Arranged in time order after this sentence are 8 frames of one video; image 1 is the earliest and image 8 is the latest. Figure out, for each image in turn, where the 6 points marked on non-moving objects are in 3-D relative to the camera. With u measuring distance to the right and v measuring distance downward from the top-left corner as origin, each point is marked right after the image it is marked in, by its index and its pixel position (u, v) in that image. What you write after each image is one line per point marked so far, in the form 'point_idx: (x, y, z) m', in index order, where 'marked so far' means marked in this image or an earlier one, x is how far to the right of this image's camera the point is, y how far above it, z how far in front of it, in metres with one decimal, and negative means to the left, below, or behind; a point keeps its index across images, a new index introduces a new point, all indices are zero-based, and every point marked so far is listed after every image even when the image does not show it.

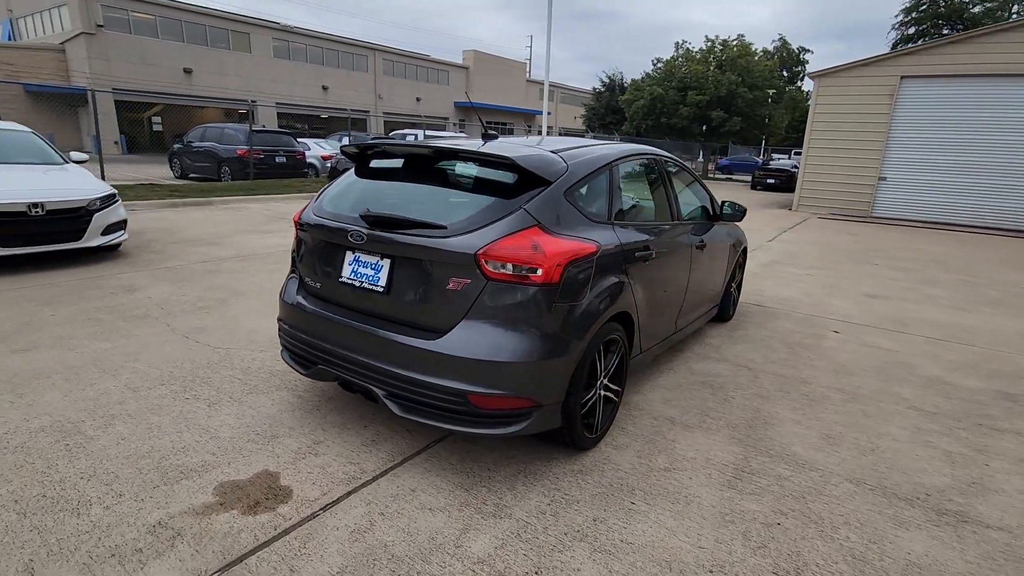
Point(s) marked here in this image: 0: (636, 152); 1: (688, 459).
0: (+0.8, +0.9, +3.5) m
1: (+1.0, -0.9, +2.9) m
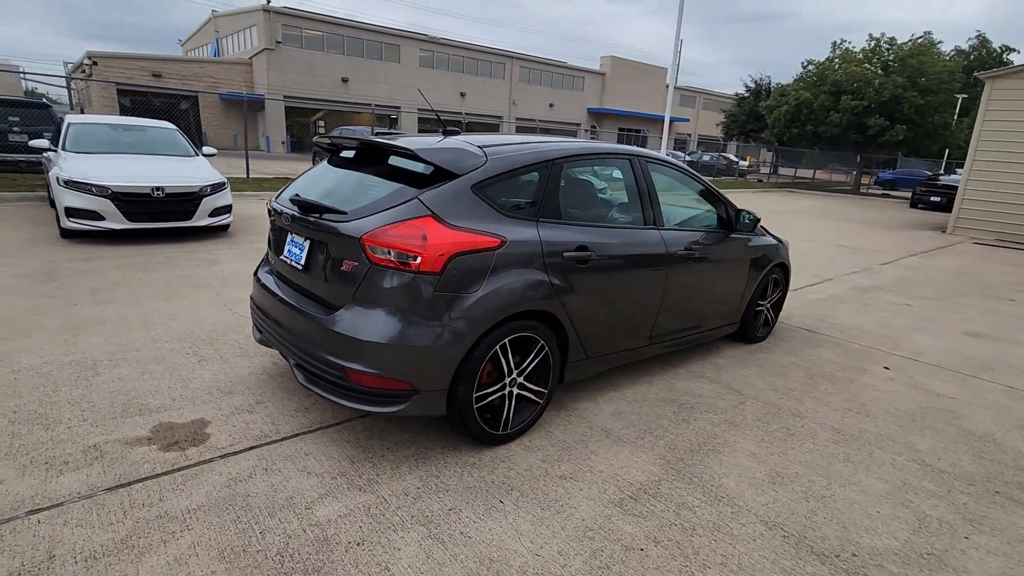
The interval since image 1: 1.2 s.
0: (+0.6, +0.9, +3.4) m
1: (+0.4, -0.9, +2.8) m
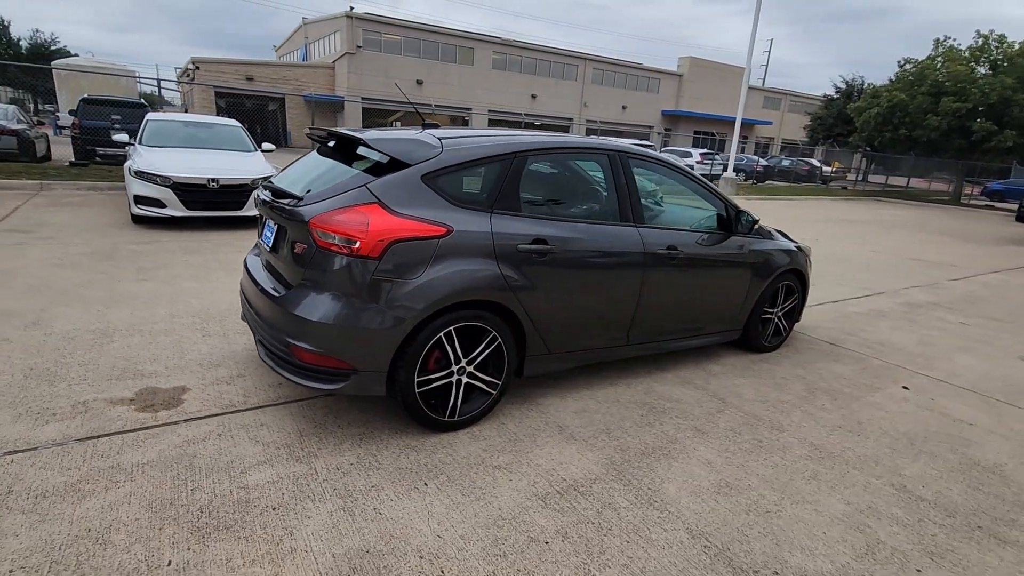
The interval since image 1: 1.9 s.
0: (+0.4, +0.9, +3.4) m
1: (+0.1, -0.9, +2.8) m
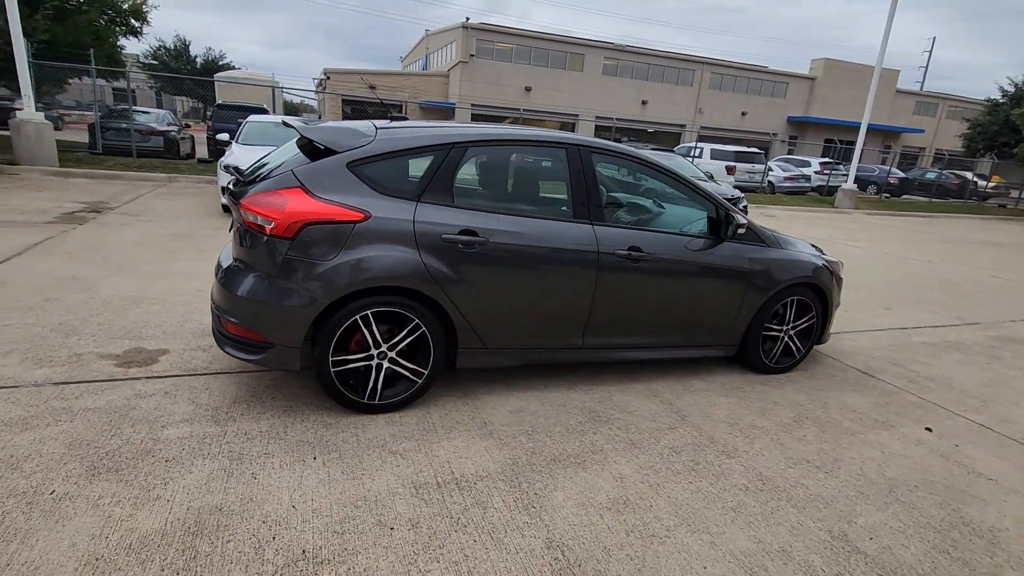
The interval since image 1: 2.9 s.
0: (+0.1, +0.9, +3.3) m
1: (-0.4, -0.9, +2.8) m
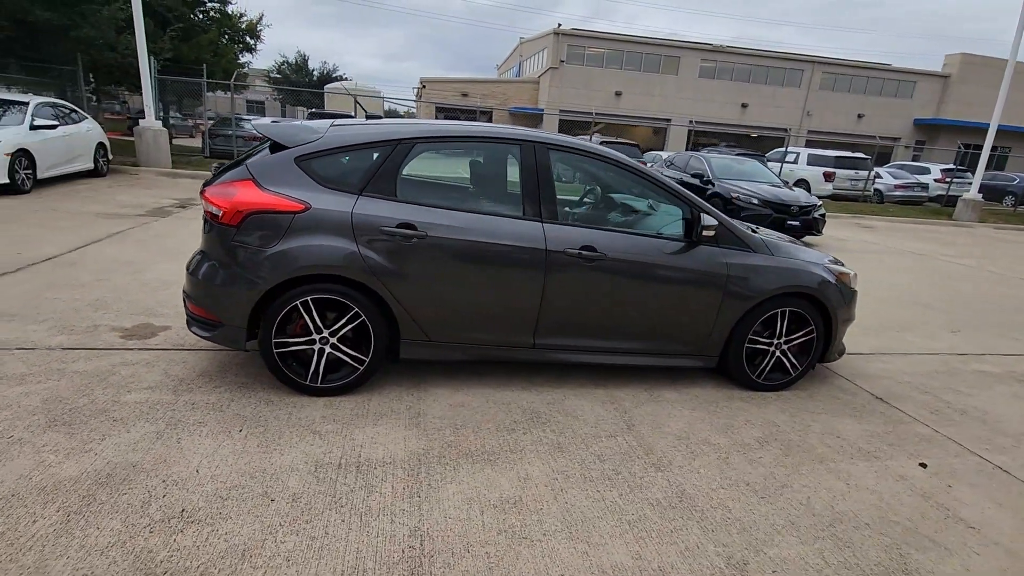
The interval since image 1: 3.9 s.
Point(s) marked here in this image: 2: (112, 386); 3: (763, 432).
0: (-0.2, +0.9, +3.3) m
1: (-0.9, -0.8, +2.9) m
2: (-2.3, -0.6, +3.2) m
3: (+1.5, -0.9, +3.3) m
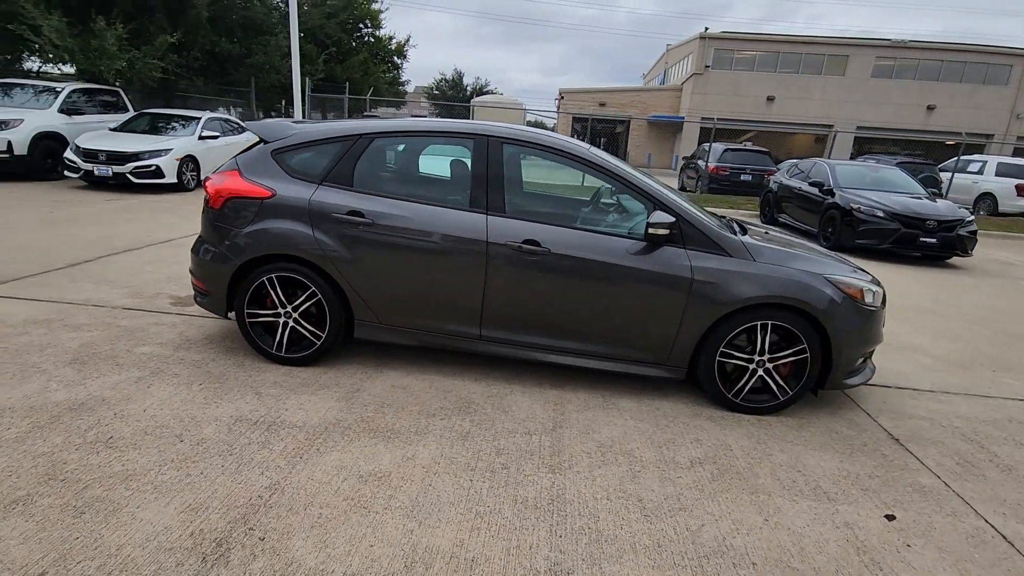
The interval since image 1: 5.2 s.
0: (-0.5, +1.0, +3.5) m
1: (-1.4, -0.7, +3.2) m
2: (-2.7, -0.4, +3.8) m
3: (+1.1, -0.9, +3.0) m
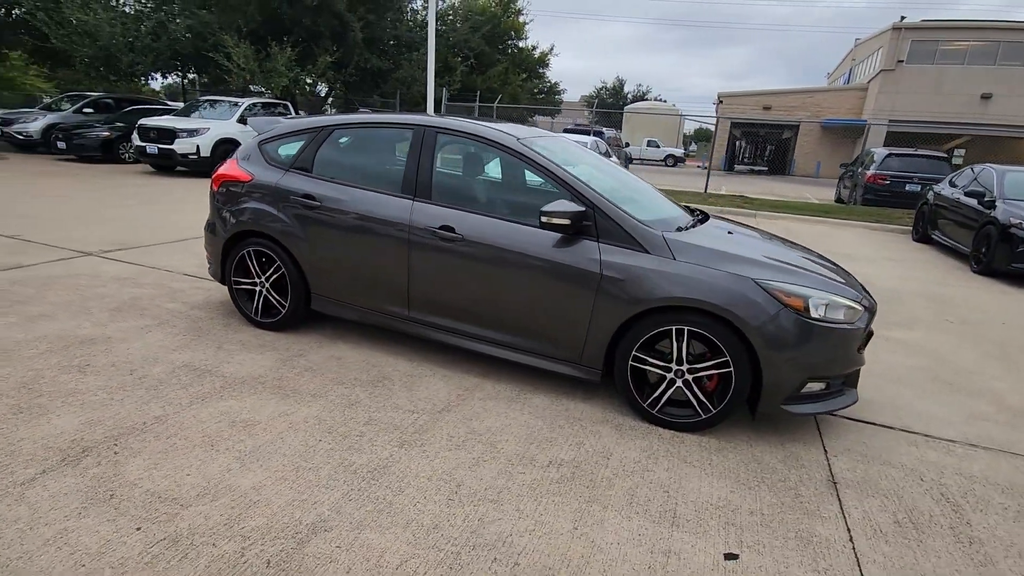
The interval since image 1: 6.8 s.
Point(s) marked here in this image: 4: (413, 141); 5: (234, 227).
0: (-0.8, +1.1, +3.7) m
1: (-1.9, -0.5, +3.7) m
2: (-3.0, -0.1, +4.7) m
3: (+0.3, -0.9, +2.8) m
4: (-0.6, +1.0, +3.6) m
5: (-2.1, +0.4, +4.0) m
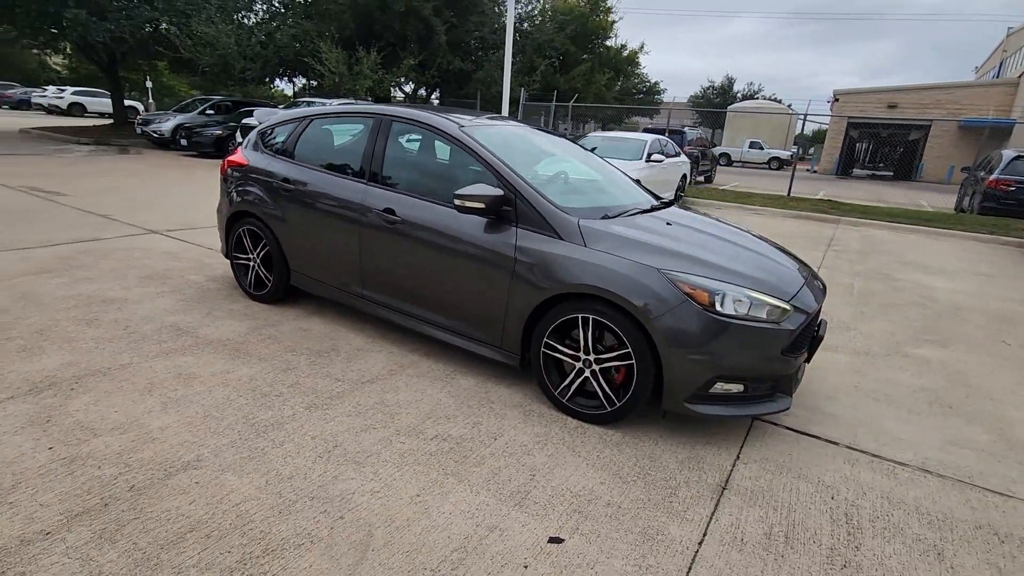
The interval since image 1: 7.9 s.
0: (-1.1, +1.3, +4.0) m
1: (-2.3, -0.3, +4.1) m
2: (-3.1, +0.2, +5.3) m
3: (-0.2, -0.8, +2.8) m
4: (-0.9, +1.1, +3.8) m
5: (-2.3, +0.7, +4.5) m
